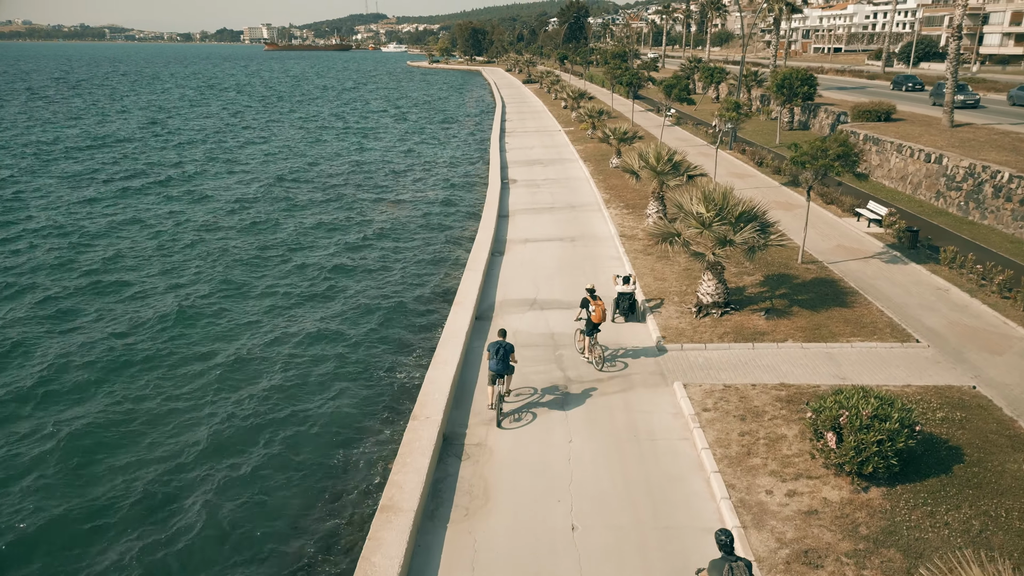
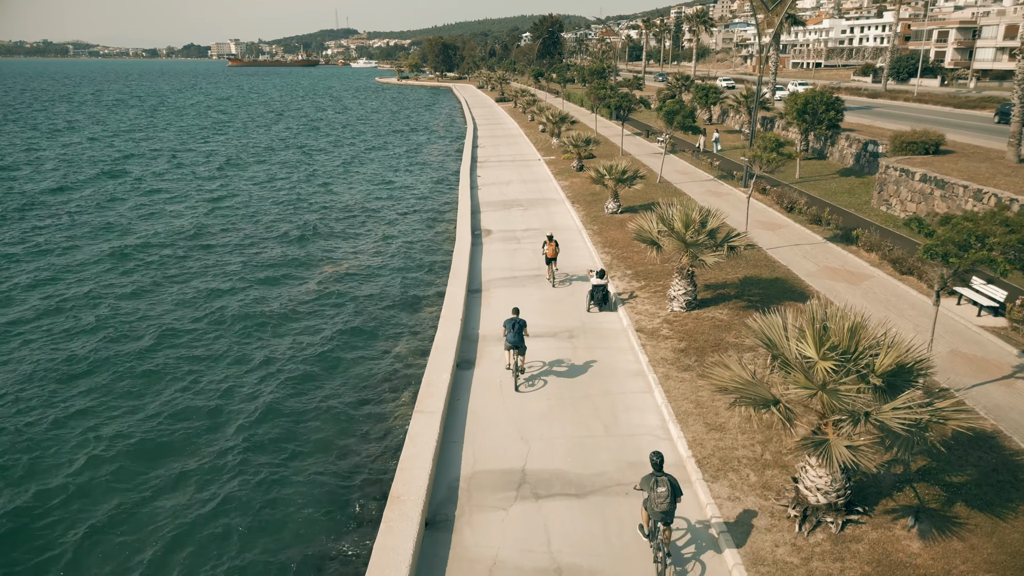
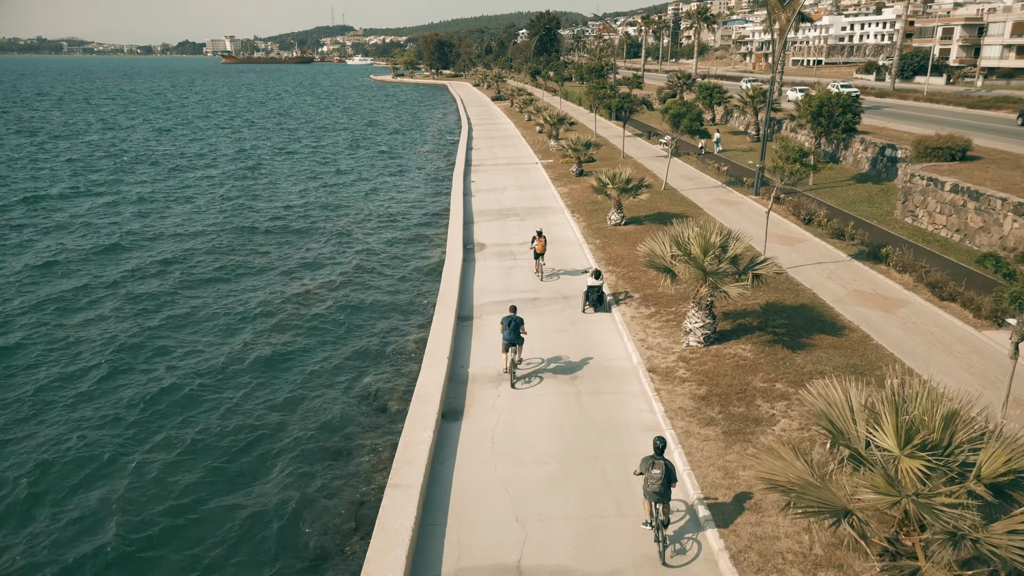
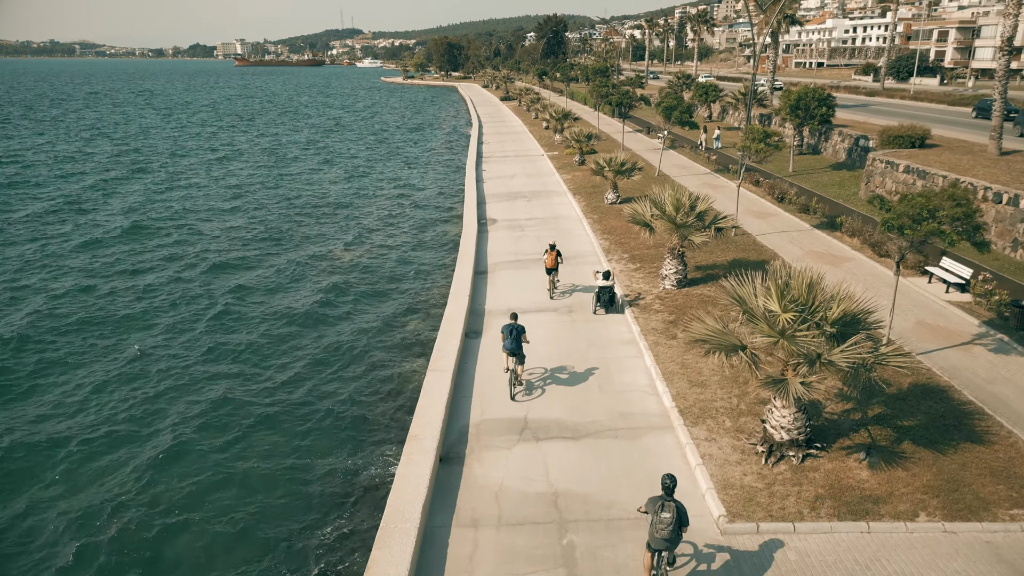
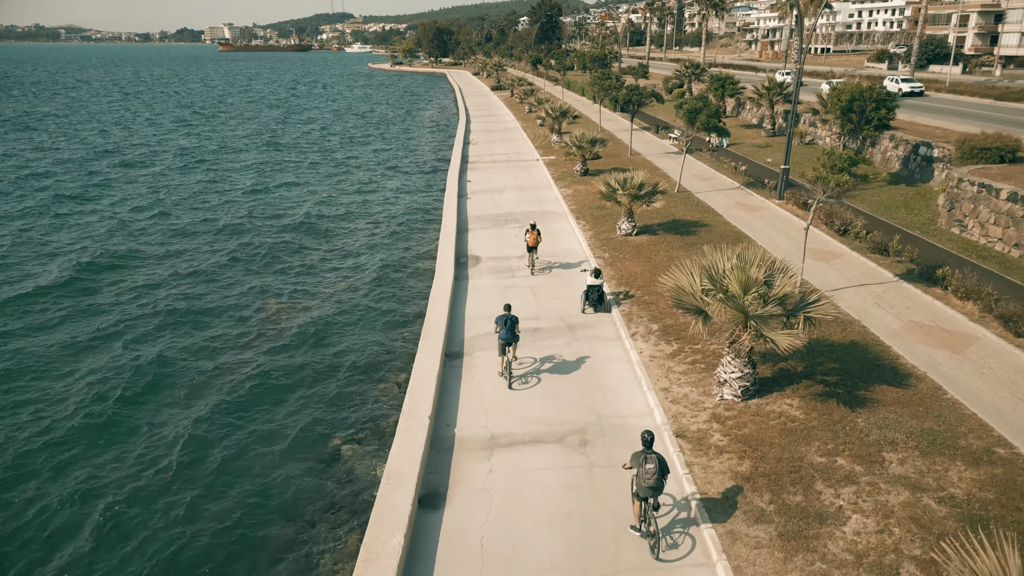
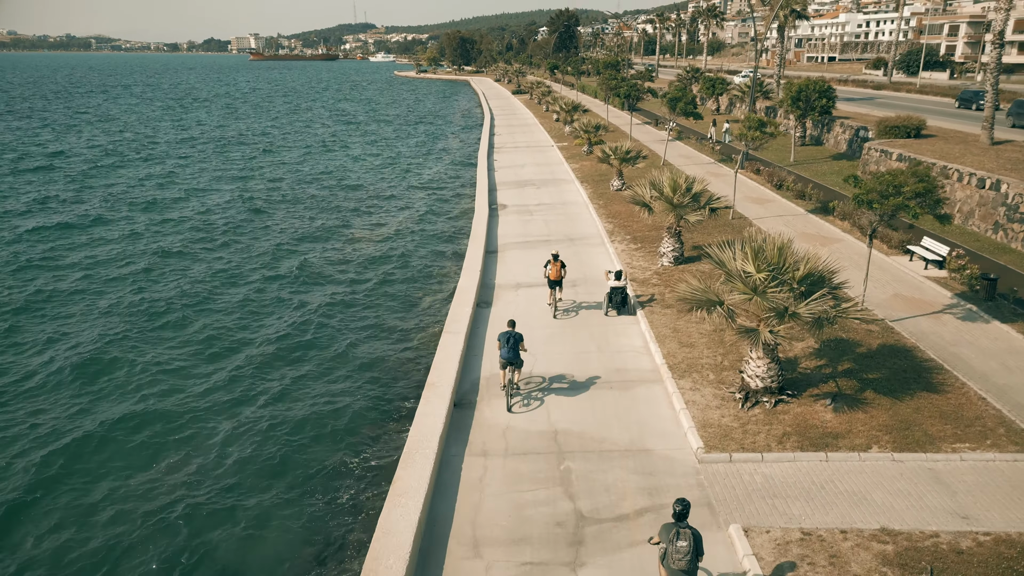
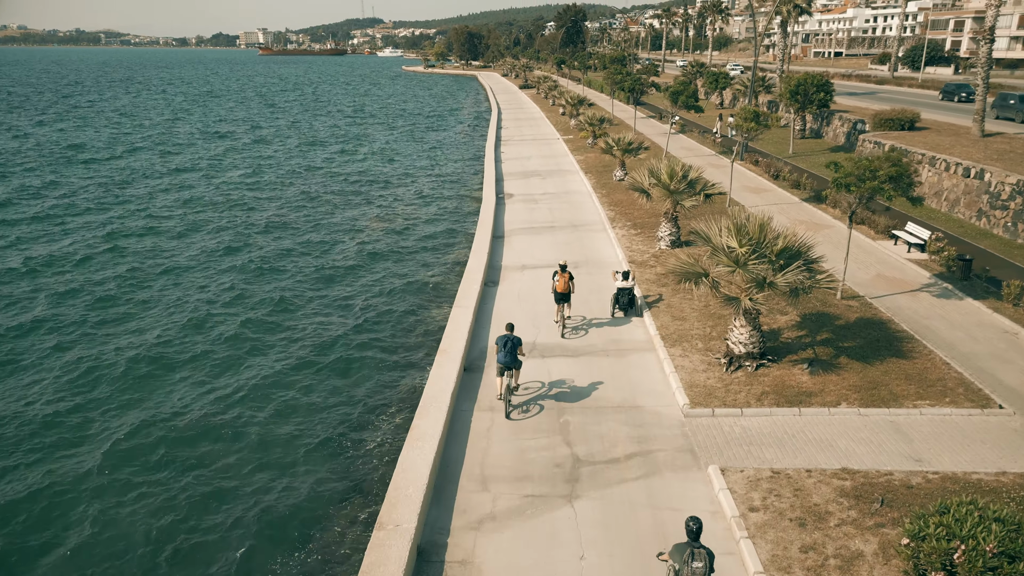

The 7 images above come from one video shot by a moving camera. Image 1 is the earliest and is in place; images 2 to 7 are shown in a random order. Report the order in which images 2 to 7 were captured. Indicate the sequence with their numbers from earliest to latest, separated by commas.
7, 6, 4, 2, 3, 5
